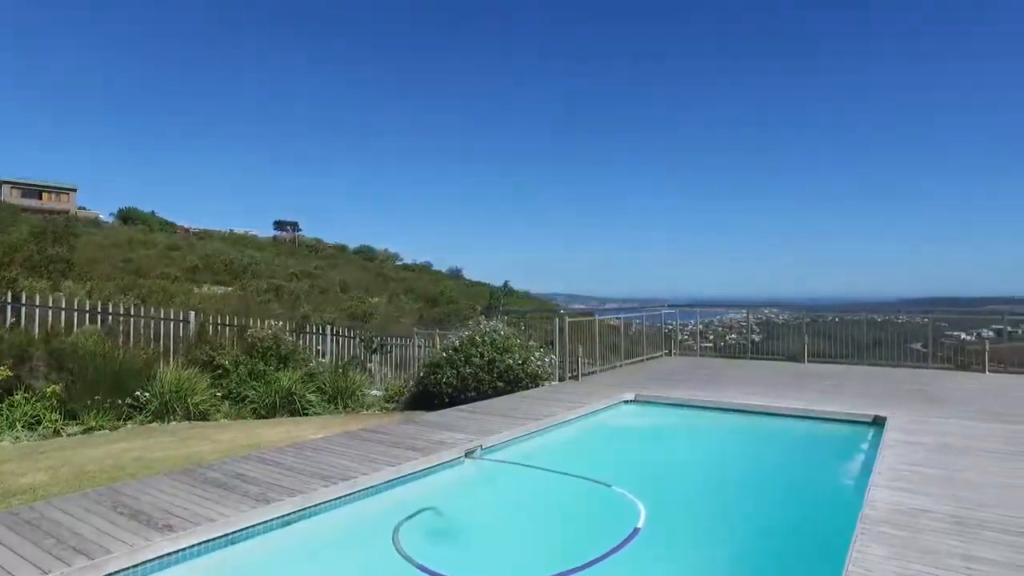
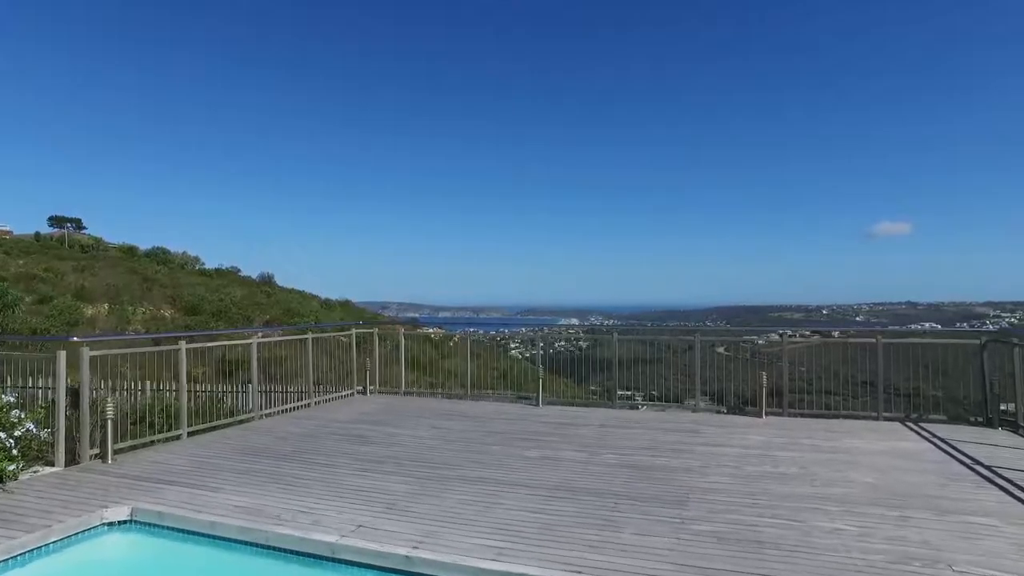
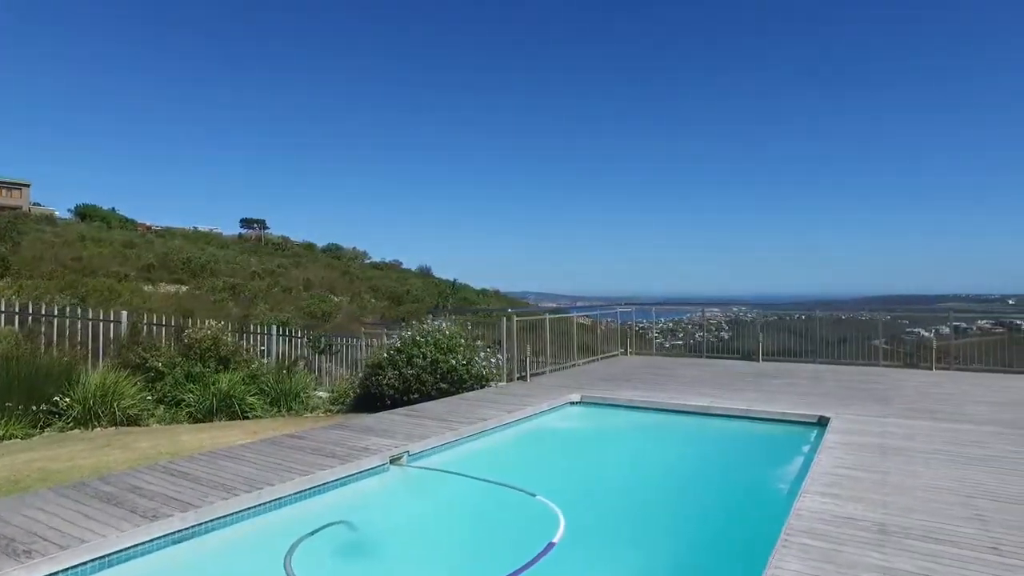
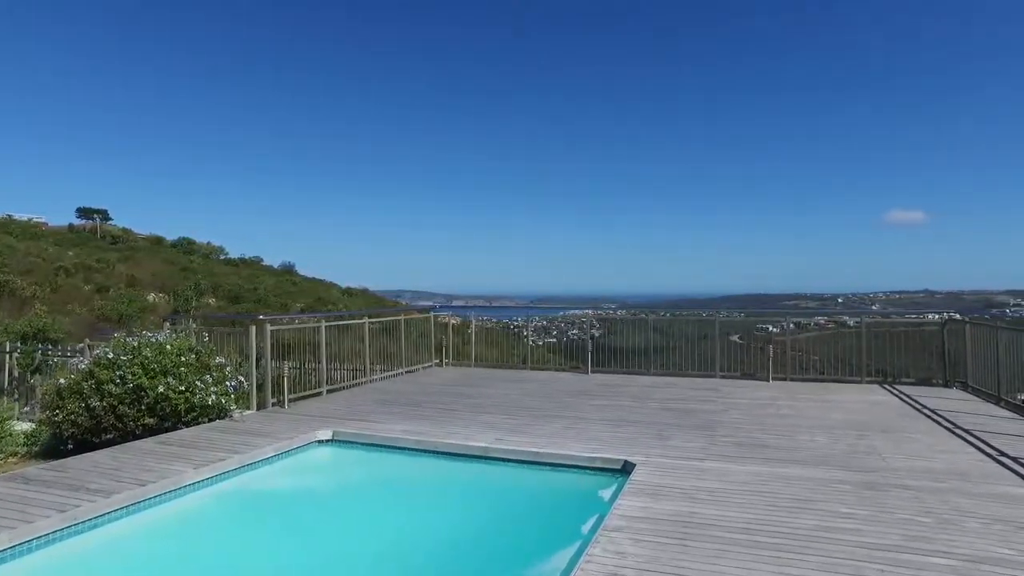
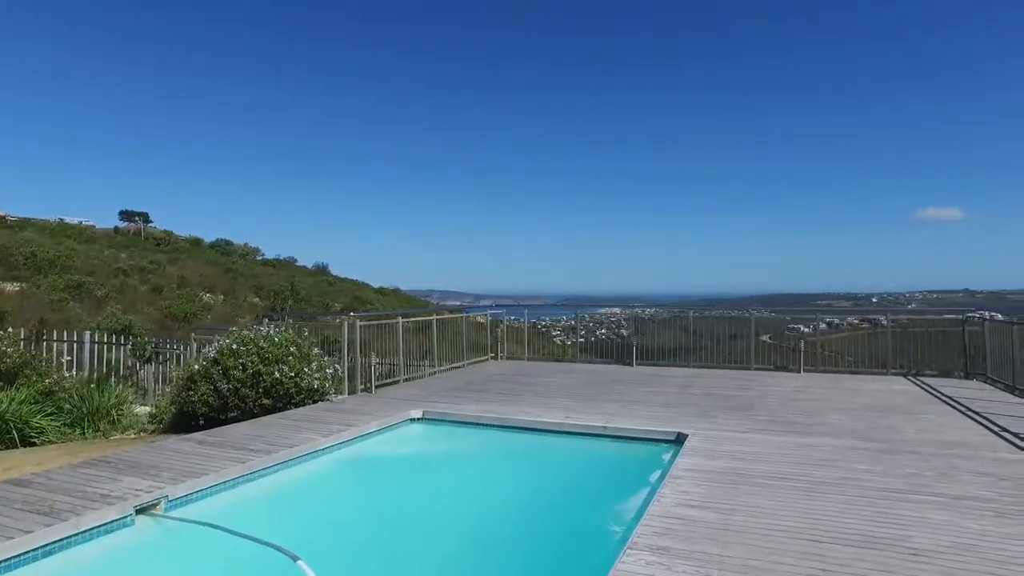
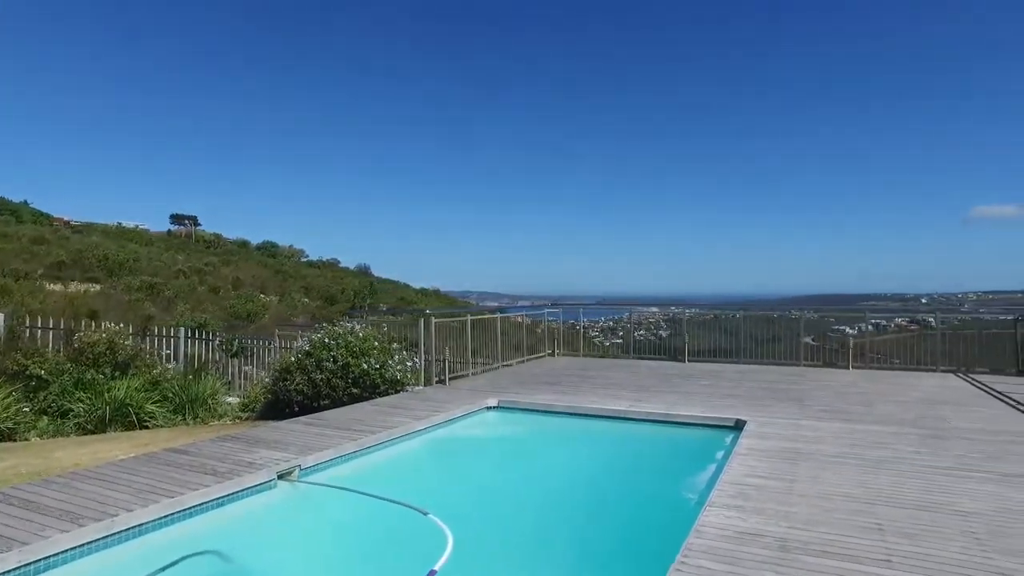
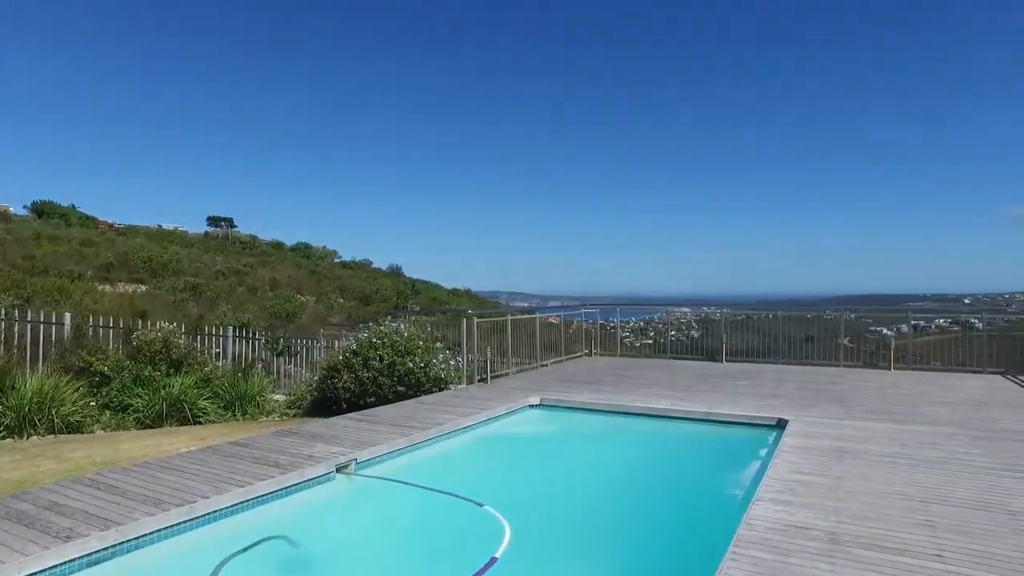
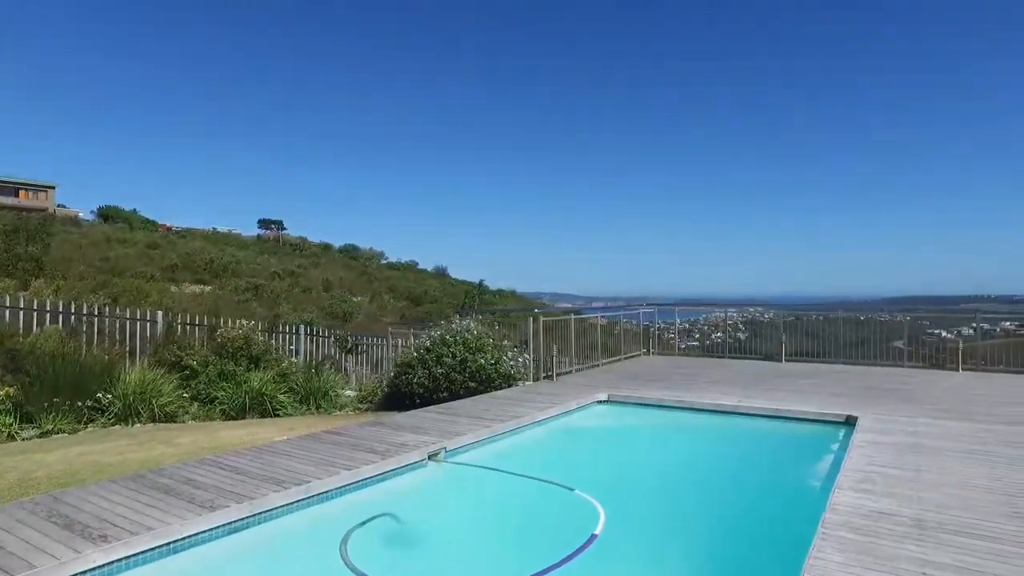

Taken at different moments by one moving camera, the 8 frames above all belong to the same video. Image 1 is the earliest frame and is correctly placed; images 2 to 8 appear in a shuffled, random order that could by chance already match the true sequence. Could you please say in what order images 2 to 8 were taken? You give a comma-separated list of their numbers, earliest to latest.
8, 3, 7, 6, 5, 4, 2
